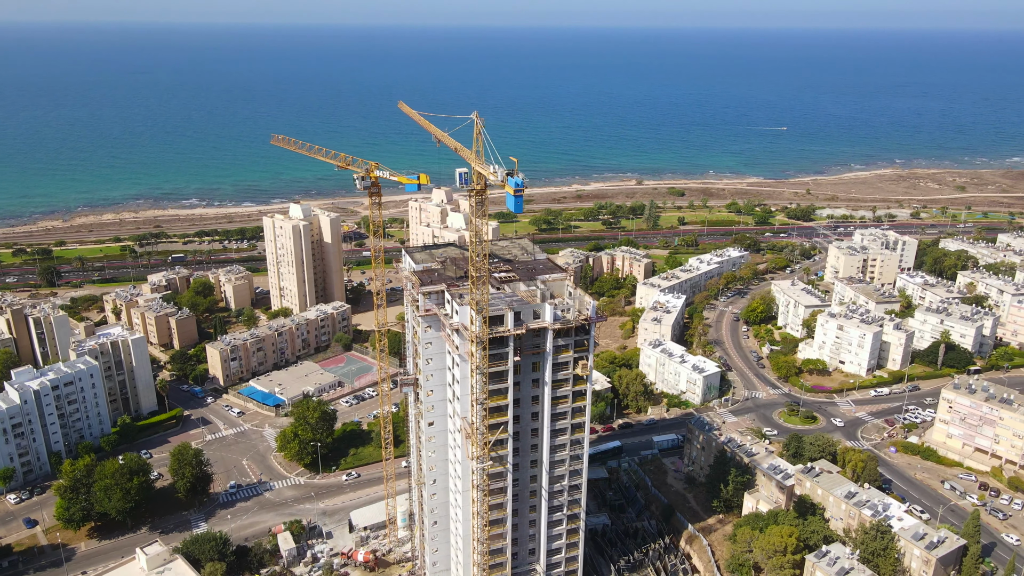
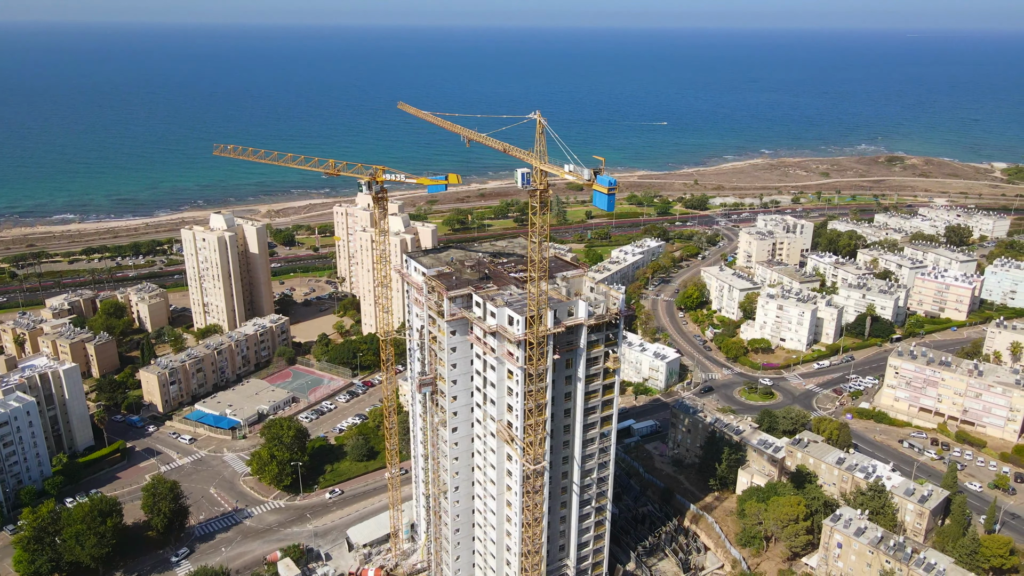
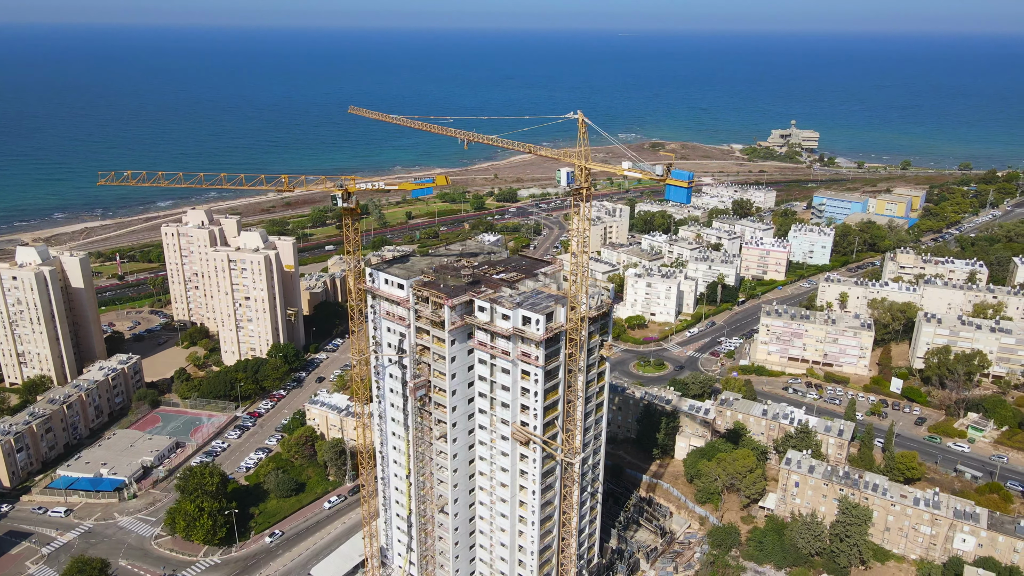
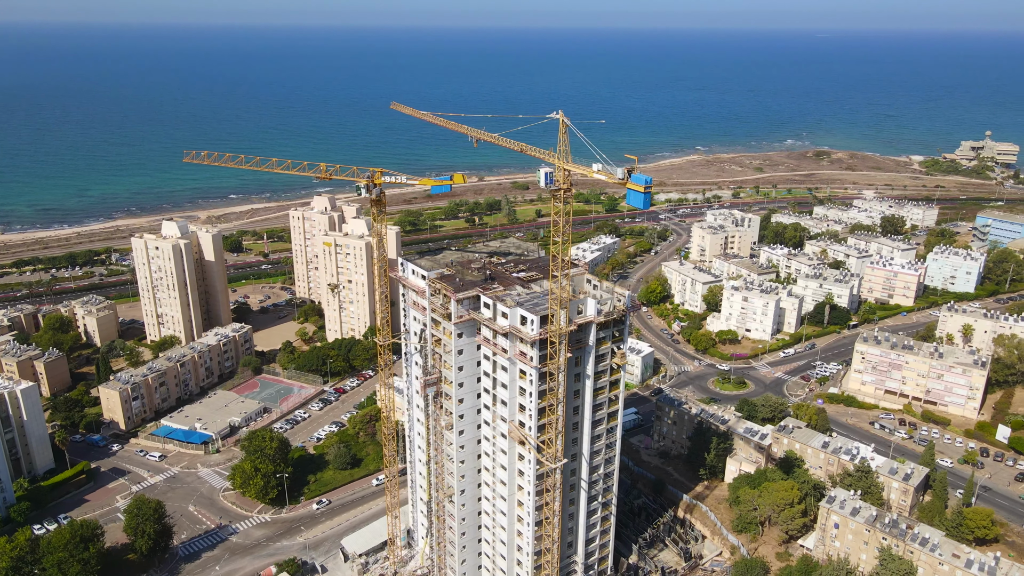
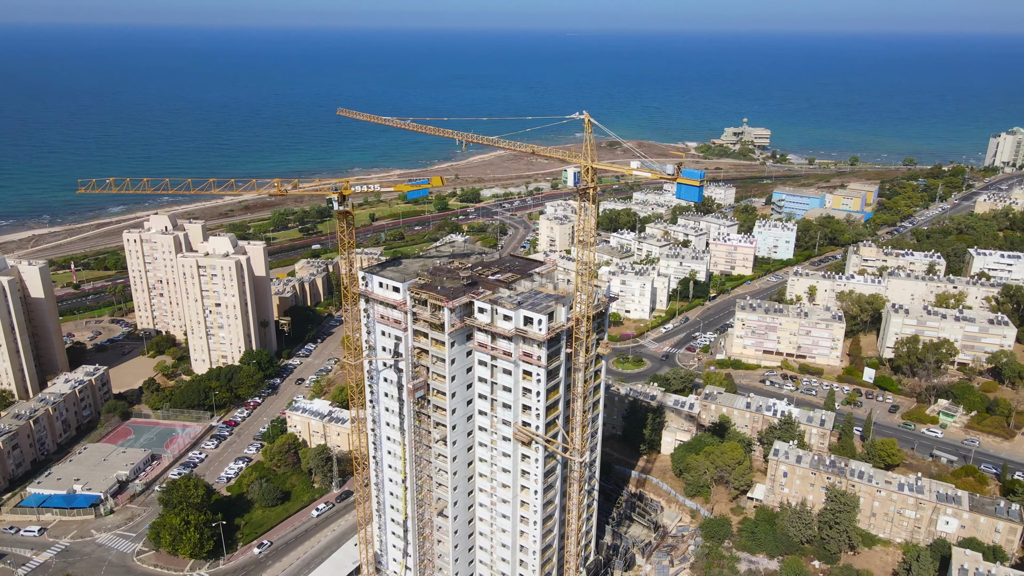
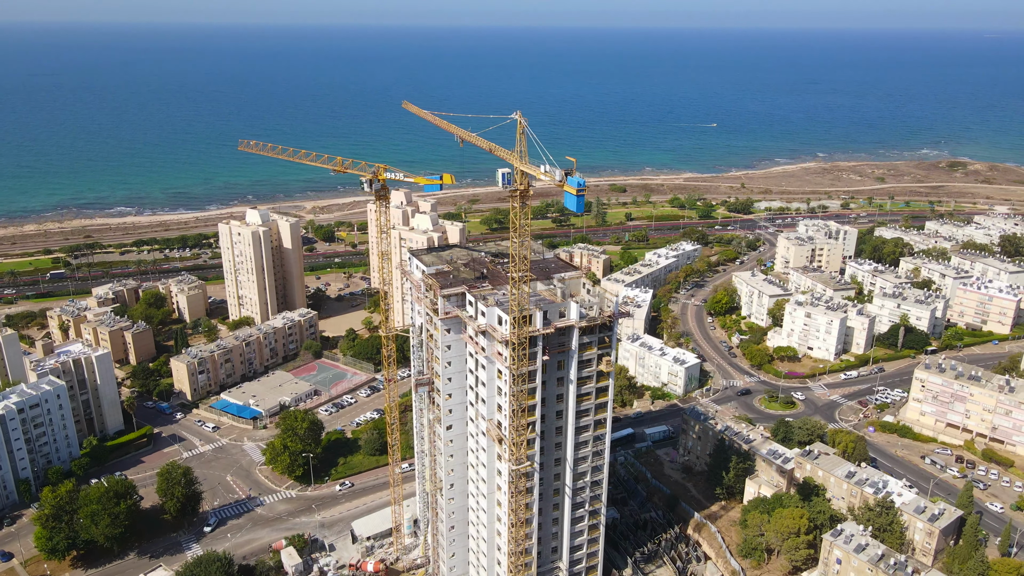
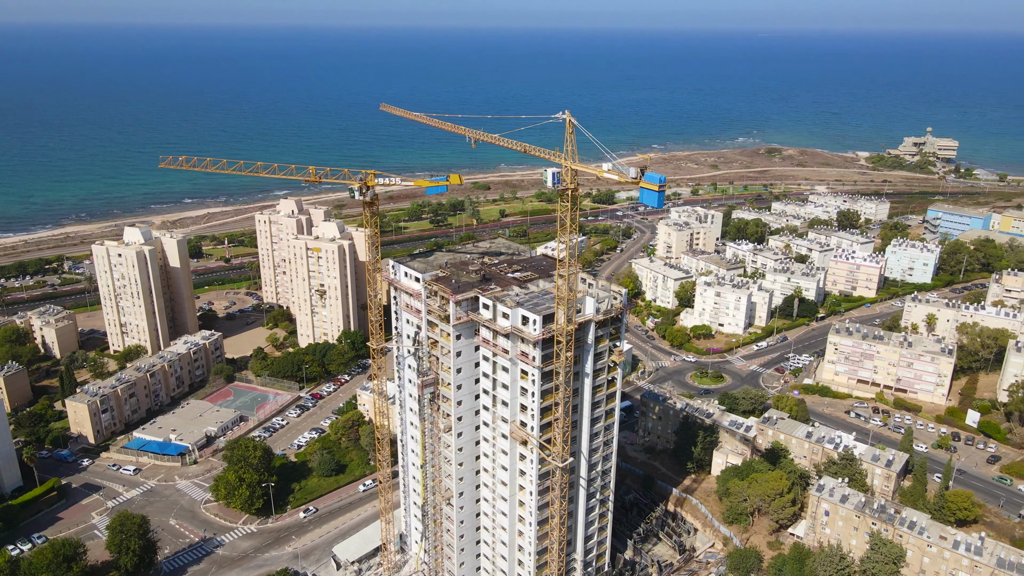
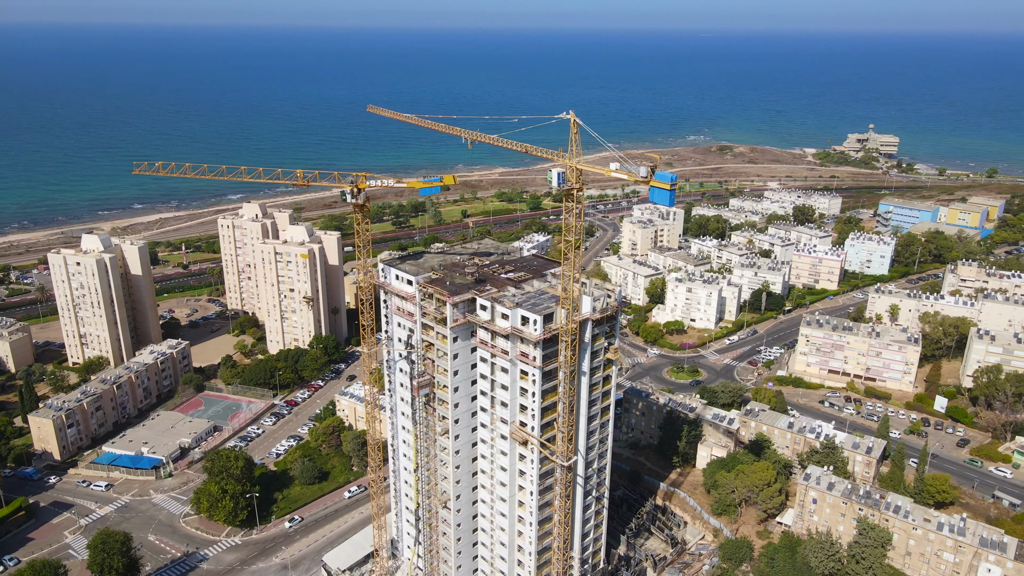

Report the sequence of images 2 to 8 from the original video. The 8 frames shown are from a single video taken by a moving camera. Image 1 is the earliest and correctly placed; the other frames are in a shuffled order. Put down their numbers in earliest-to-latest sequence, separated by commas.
6, 2, 4, 7, 8, 3, 5
